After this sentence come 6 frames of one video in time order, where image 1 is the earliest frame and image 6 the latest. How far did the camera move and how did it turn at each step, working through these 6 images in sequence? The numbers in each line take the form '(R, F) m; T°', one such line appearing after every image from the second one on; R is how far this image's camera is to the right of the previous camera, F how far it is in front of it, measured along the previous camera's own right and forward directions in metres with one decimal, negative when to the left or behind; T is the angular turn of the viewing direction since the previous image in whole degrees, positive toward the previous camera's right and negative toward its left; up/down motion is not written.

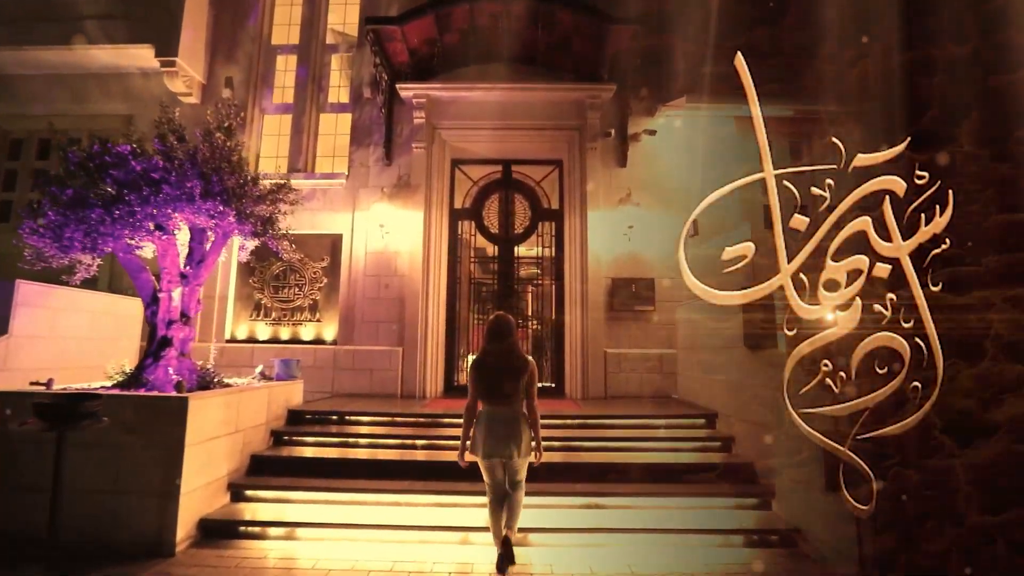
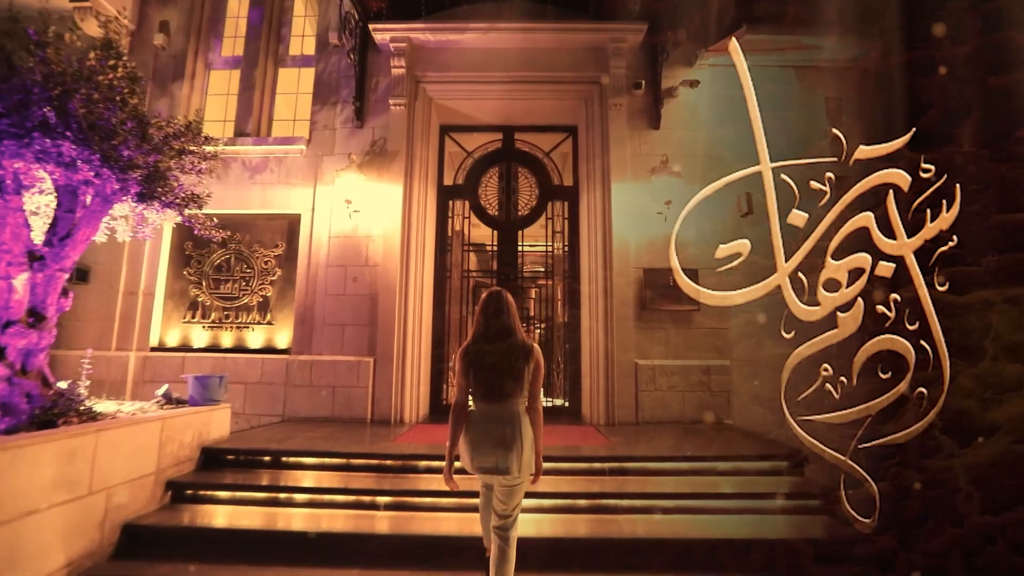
(0.0, +1.4) m; 0°
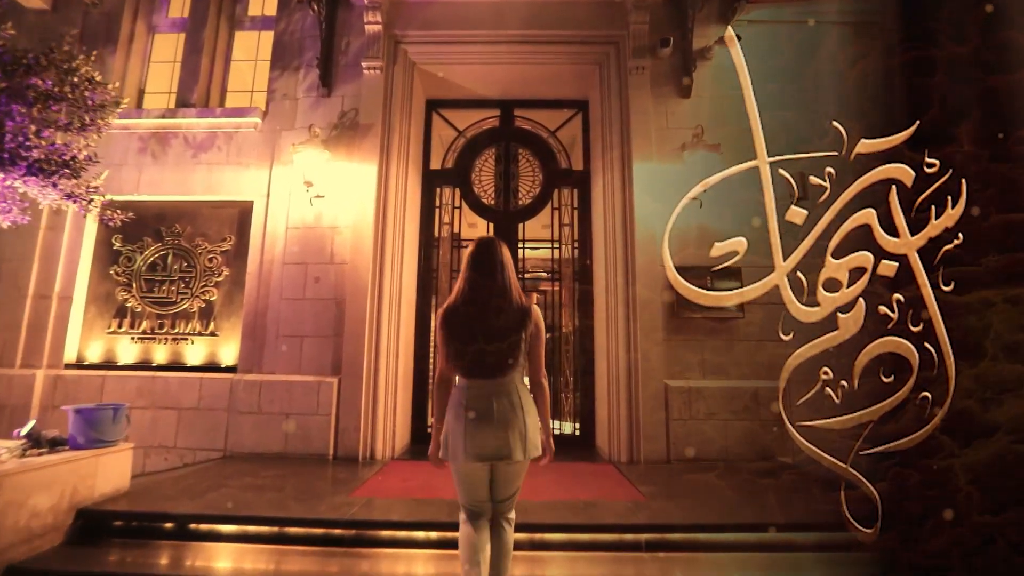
(0.0, +1.0) m; 0°
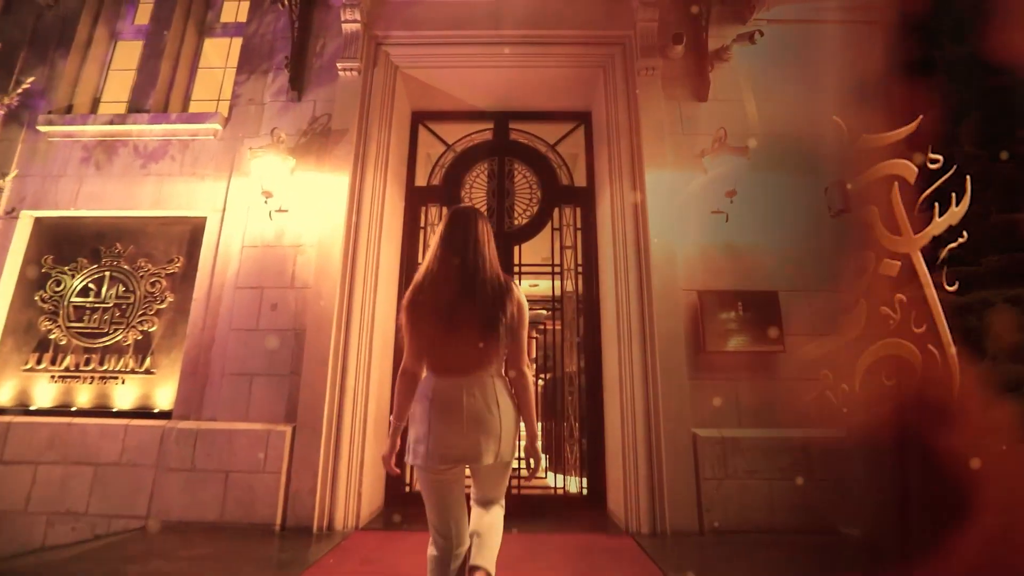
(+0.1, +0.7) m; 0°
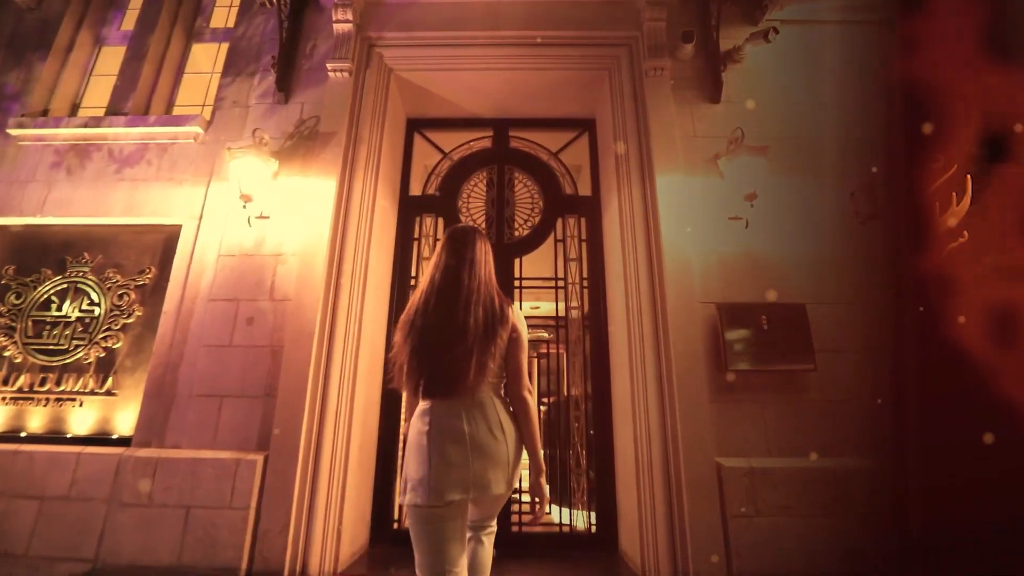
(0.0, +0.3) m; 0°
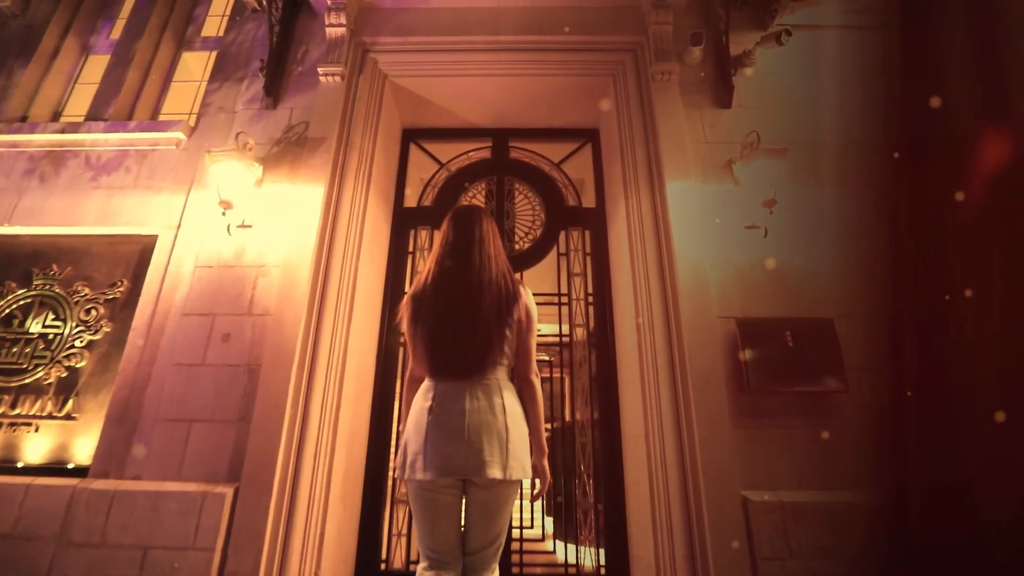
(0.0, +0.3) m; 0°
